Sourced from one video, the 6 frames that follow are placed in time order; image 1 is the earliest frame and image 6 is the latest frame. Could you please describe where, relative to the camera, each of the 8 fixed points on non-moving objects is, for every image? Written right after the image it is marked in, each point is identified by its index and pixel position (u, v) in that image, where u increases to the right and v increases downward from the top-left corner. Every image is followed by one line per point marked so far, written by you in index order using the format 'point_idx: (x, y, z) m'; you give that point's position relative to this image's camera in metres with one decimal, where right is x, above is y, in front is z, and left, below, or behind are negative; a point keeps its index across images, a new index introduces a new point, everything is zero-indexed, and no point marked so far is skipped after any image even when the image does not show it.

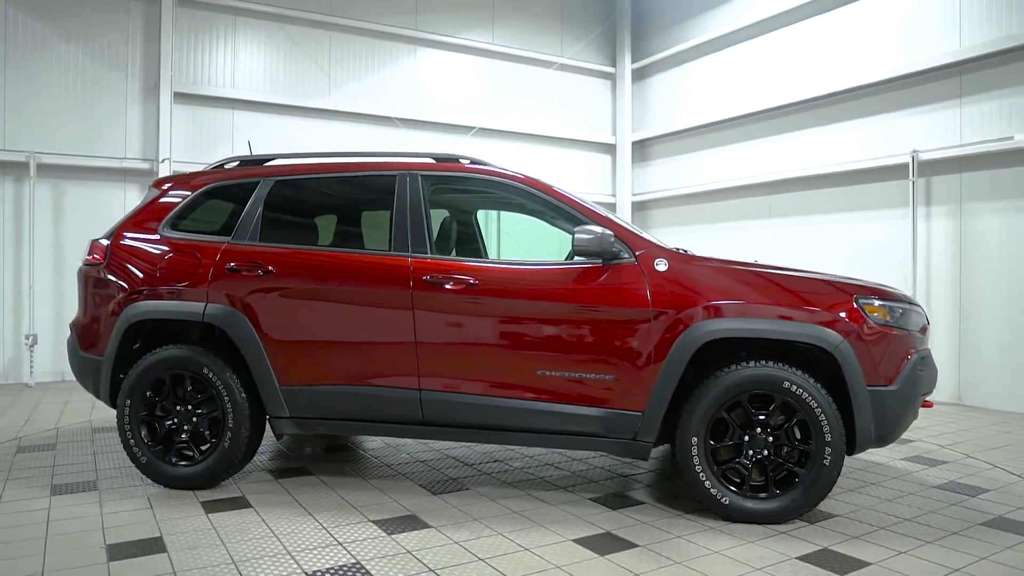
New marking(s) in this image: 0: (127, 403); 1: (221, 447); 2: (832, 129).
0: (-1.9, -0.6, +3.3) m
1: (-1.4, -0.8, +3.2) m
2: (+3.7, +1.8, +7.6) m
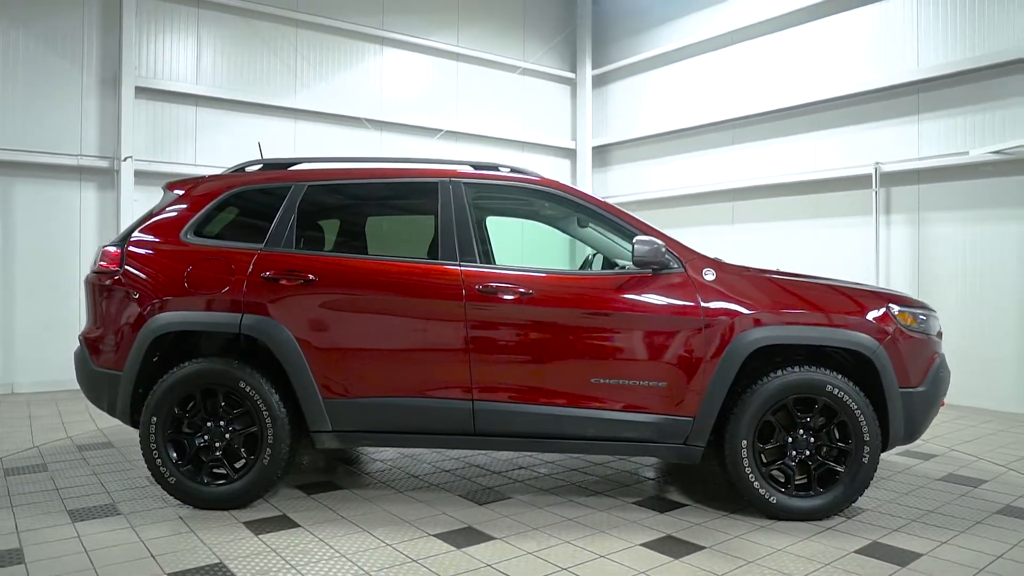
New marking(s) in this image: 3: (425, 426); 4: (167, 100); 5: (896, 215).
0: (-1.7, -0.6, +3.1) m
1: (-1.2, -0.8, +3.1) m
2: (+3.4, +1.8, +8.0) m
3: (-0.4, -0.7, +3.1) m
4: (-3.8, +2.1, +7.2) m
5: (+4.0, +0.8, +6.8) m
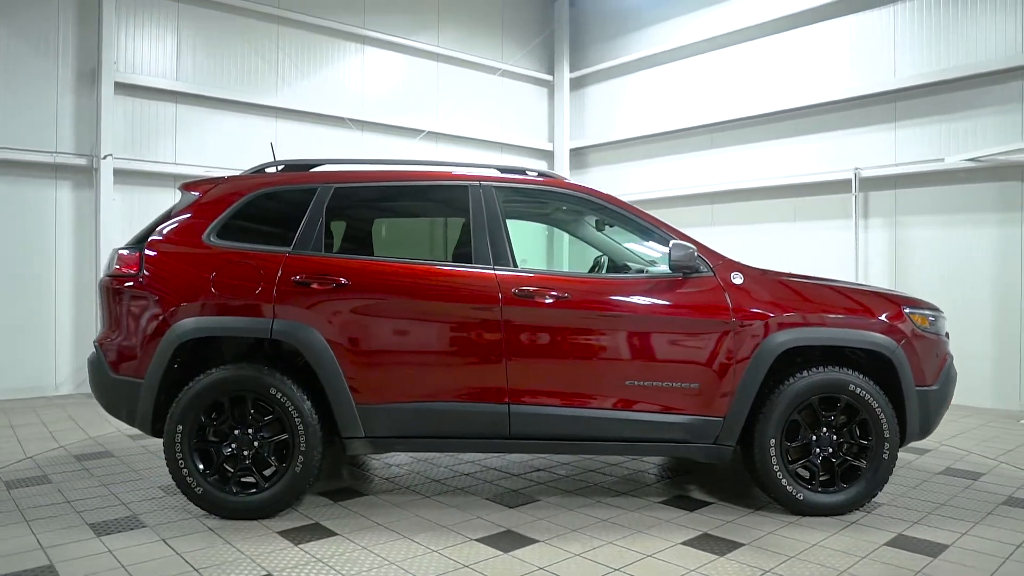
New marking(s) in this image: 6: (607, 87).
0: (-1.5, -0.6, +3.0) m
1: (-1.0, -0.8, +3.0) m
2: (+3.3, +1.8, +8.2) m
3: (-0.3, -0.7, +3.1) m
4: (-3.9, +2.0, +6.9) m
5: (+3.9, +0.8, +7.1) m
6: (+1.5, +3.2, +10.3) m
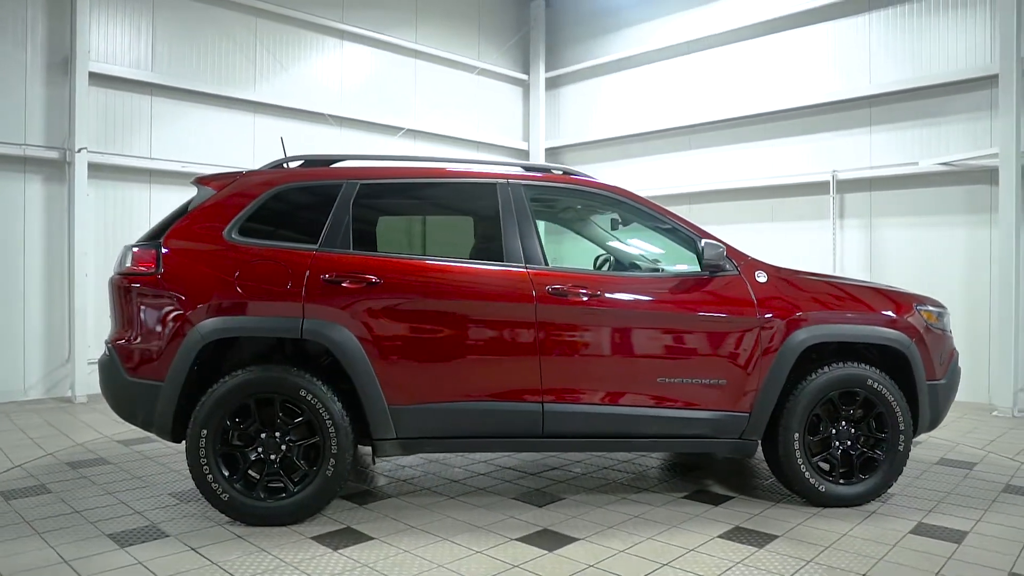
0: (-1.3, -0.6, +2.9) m
1: (-0.8, -0.8, +2.9) m
2: (+3.0, +1.8, +8.4) m
3: (-0.1, -0.7, +3.1) m
4: (-4.0, +2.0, +6.6) m
5: (+3.8, +0.8, +7.4) m
6: (+1.1, +3.2, +10.4) m
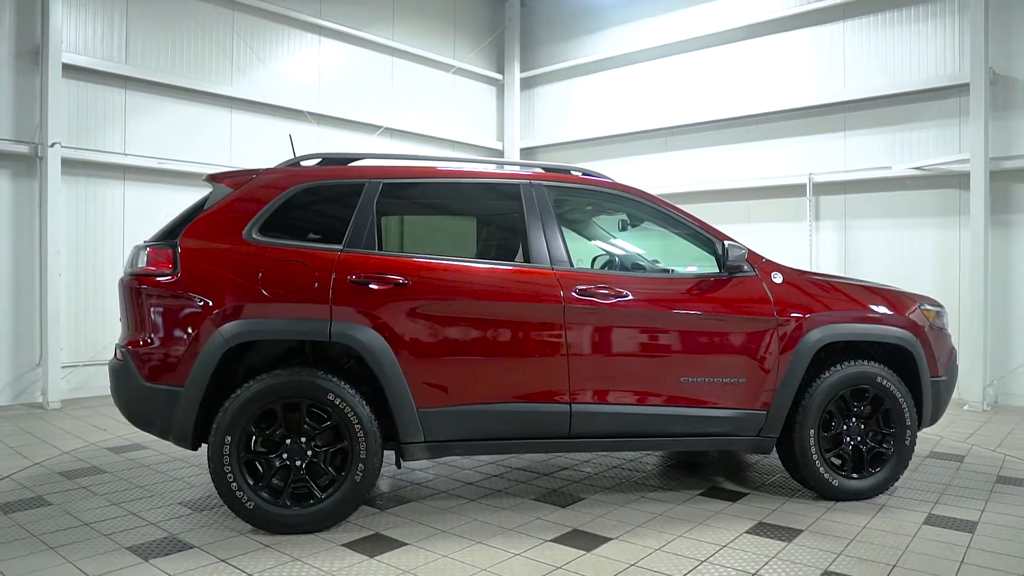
0: (-1.2, -0.6, +2.8) m
1: (-0.7, -0.8, +2.9) m
2: (+2.8, +1.8, +8.6) m
3: (0.0, -0.7, +3.1) m
4: (-4.1, +2.0, +6.4) m
5: (+3.6, +0.8, +7.6) m
6: (+0.8, +3.2, +10.4) m
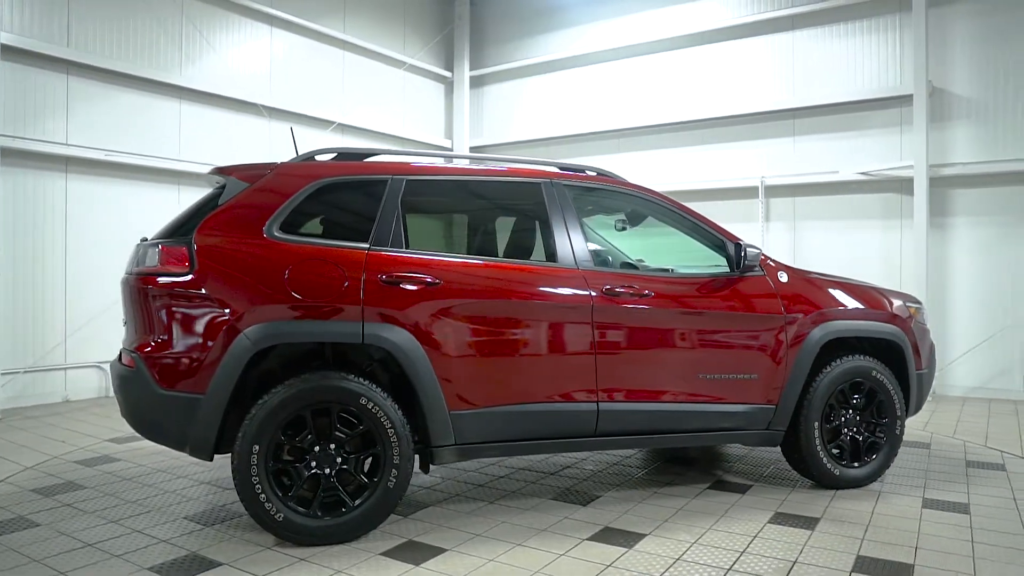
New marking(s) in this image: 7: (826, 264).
0: (-1.0, -0.6, +2.6) m
1: (-0.5, -0.8, +2.8) m
2: (+2.3, +1.8, +8.8) m
3: (+0.1, -0.7, +3.1) m
4: (-4.3, +2.0, +5.9) m
5: (+3.2, +0.8, +8.0) m
6: (+0.1, +3.2, +10.4) m
7: (+3.7, +0.3, +7.6) m
